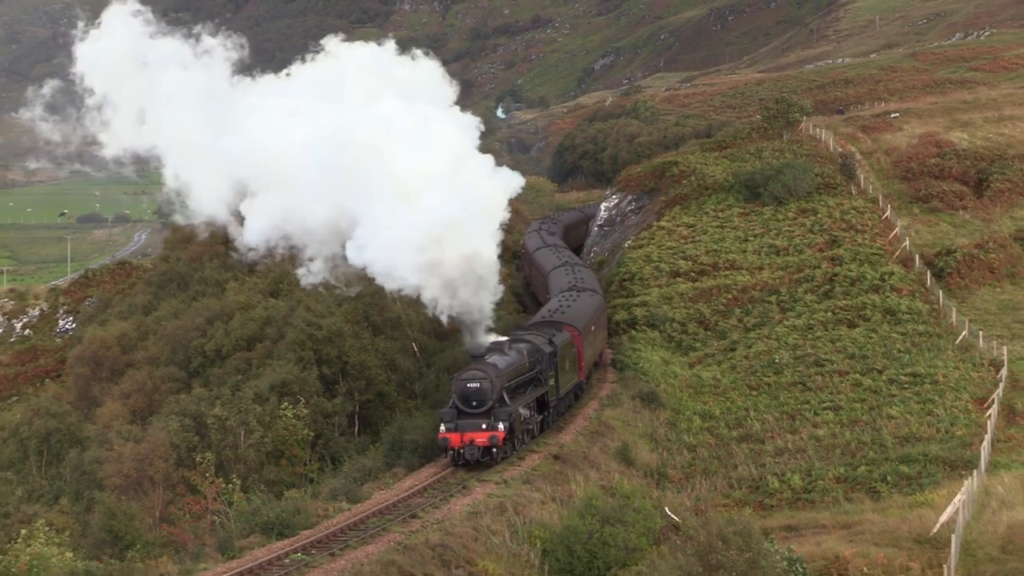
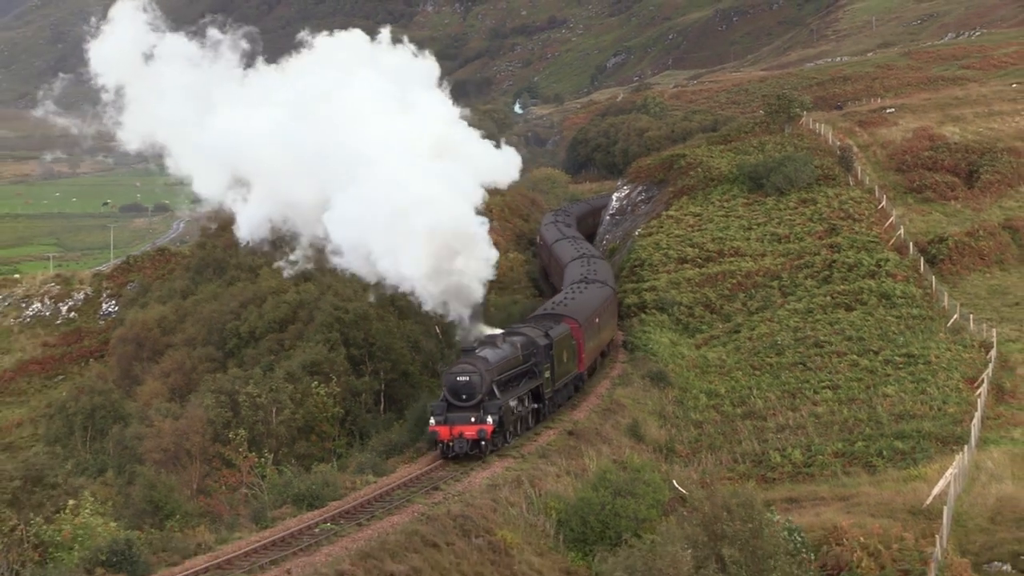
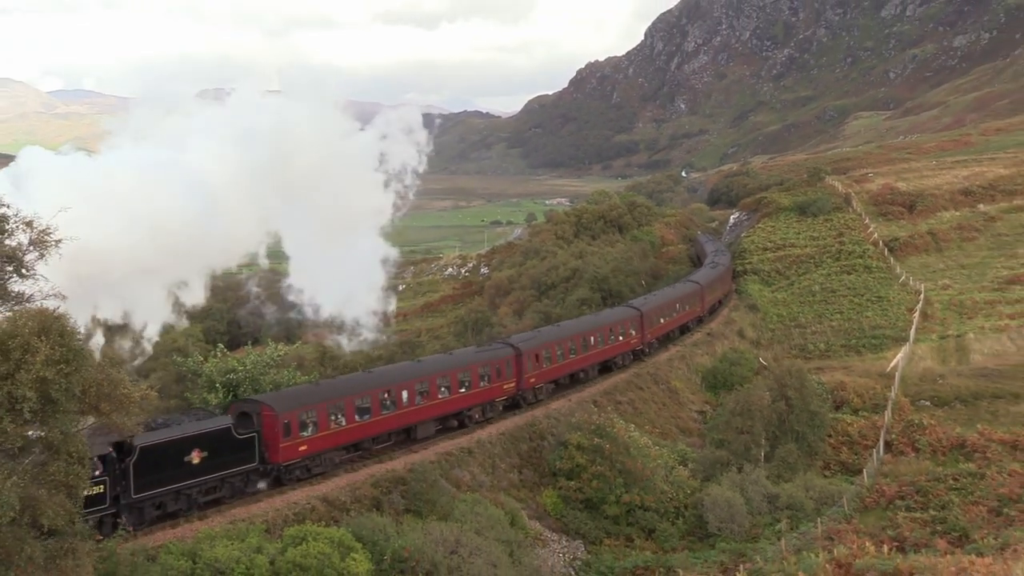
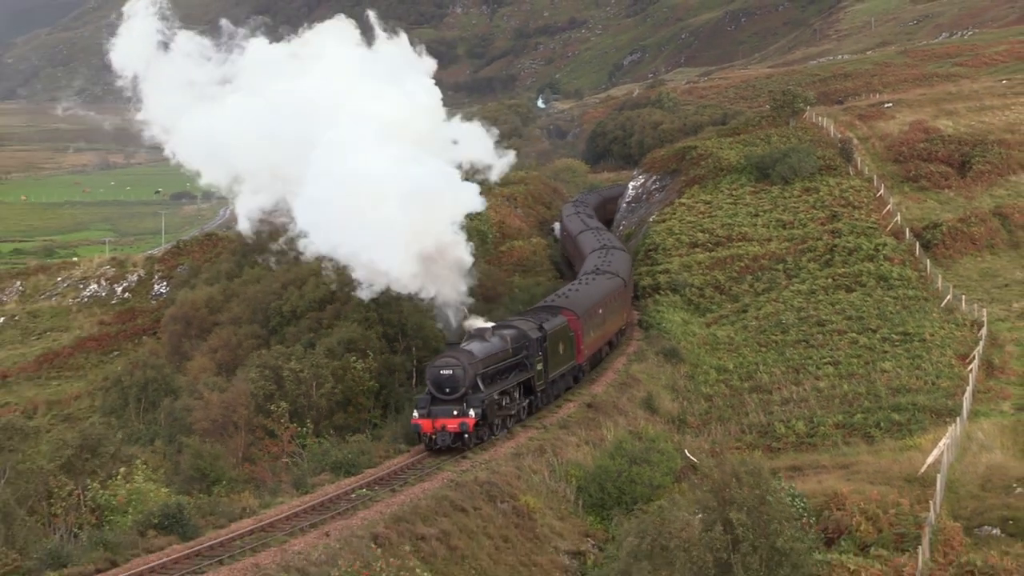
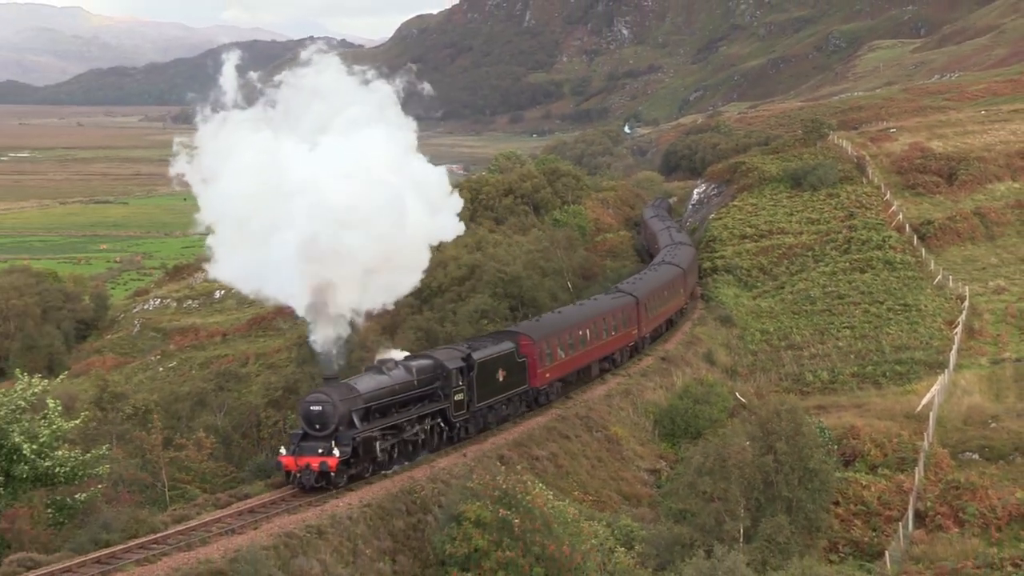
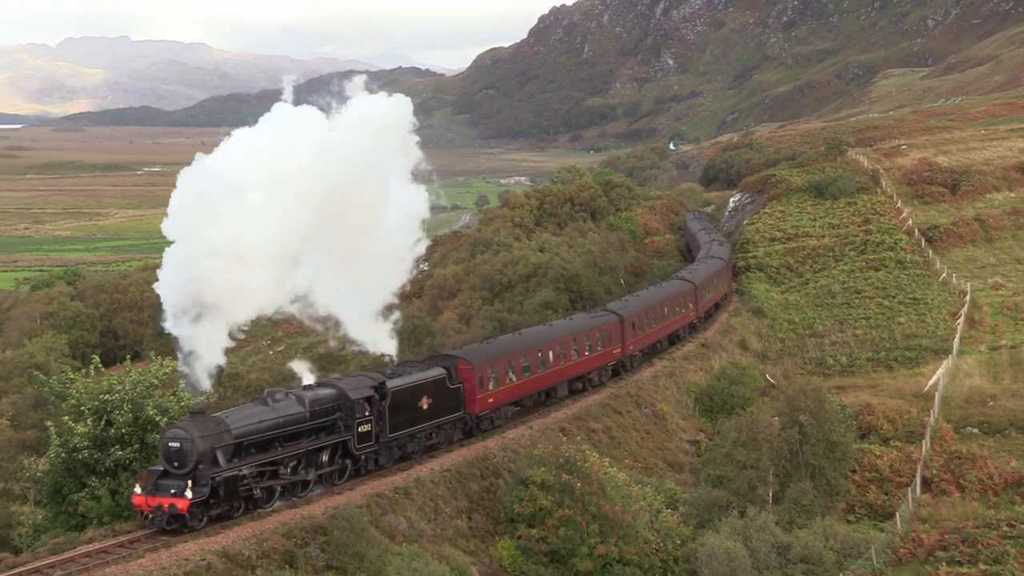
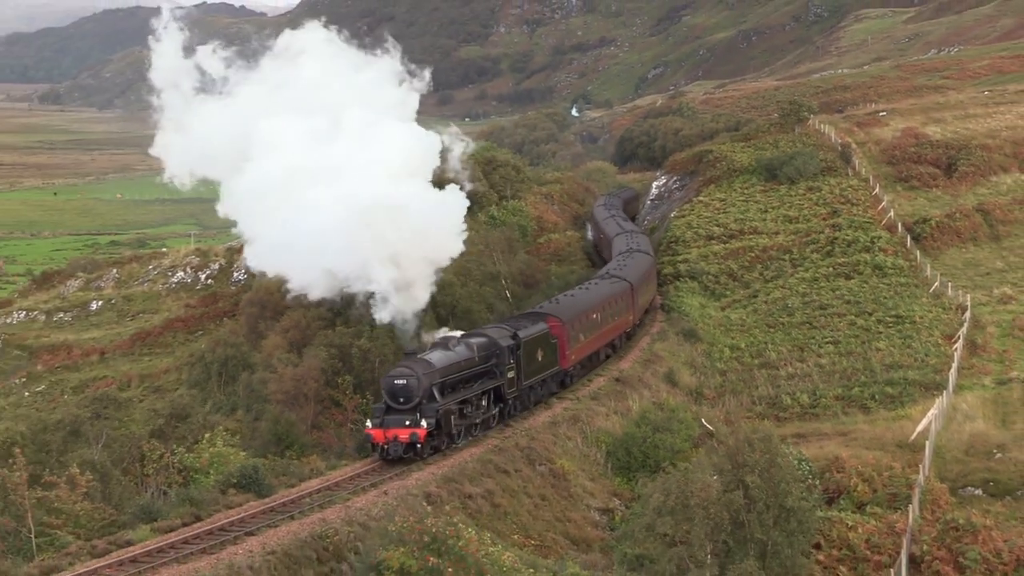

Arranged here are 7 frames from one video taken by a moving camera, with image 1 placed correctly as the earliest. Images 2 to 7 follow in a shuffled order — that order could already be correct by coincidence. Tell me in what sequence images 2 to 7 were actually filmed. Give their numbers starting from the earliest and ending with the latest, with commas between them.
2, 4, 7, 5, 6, 3
